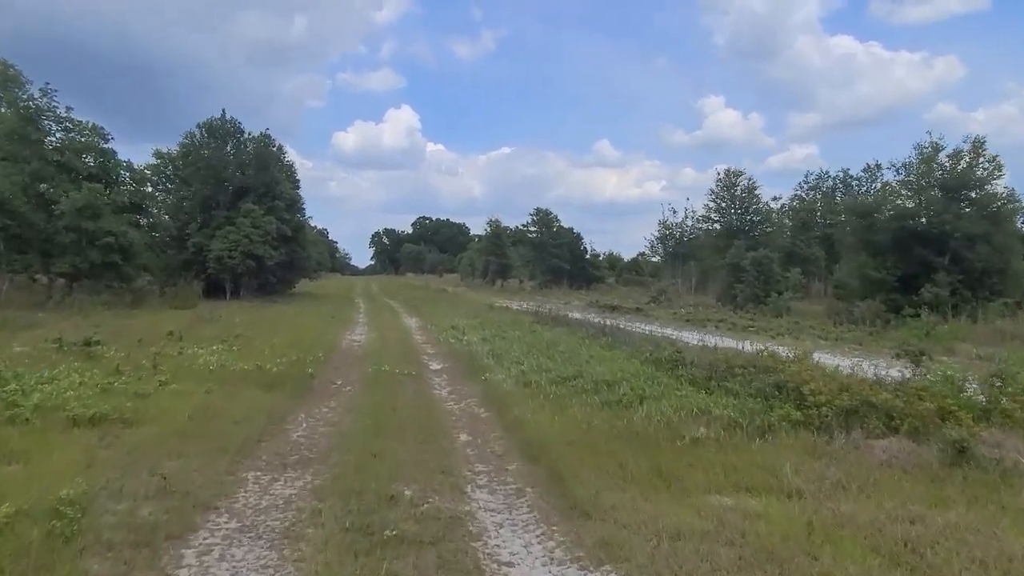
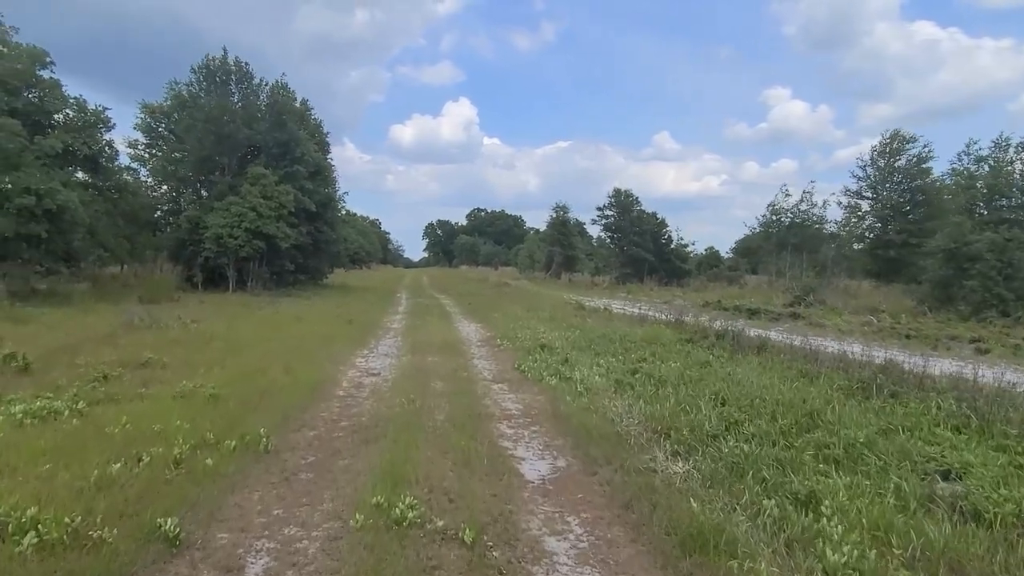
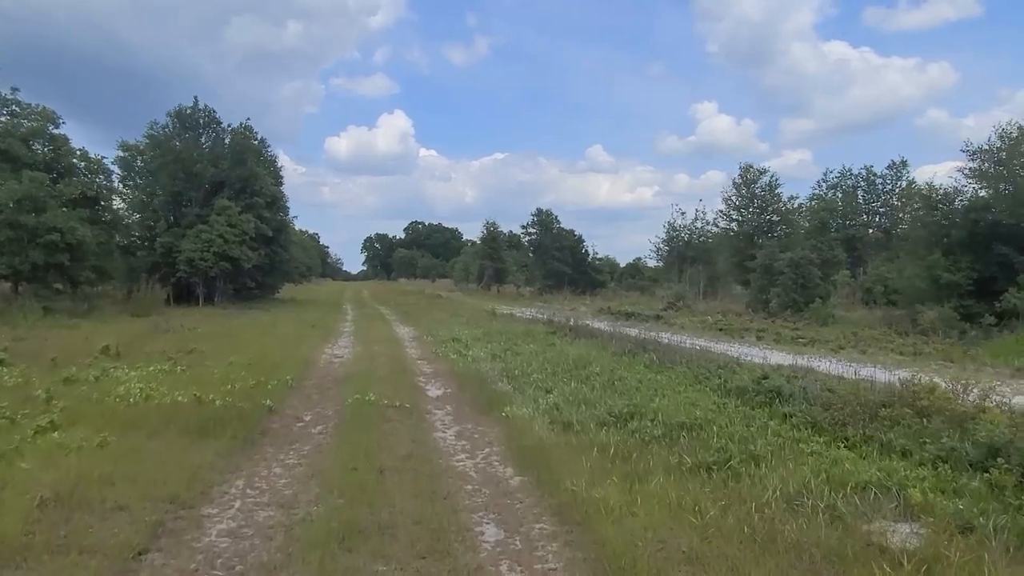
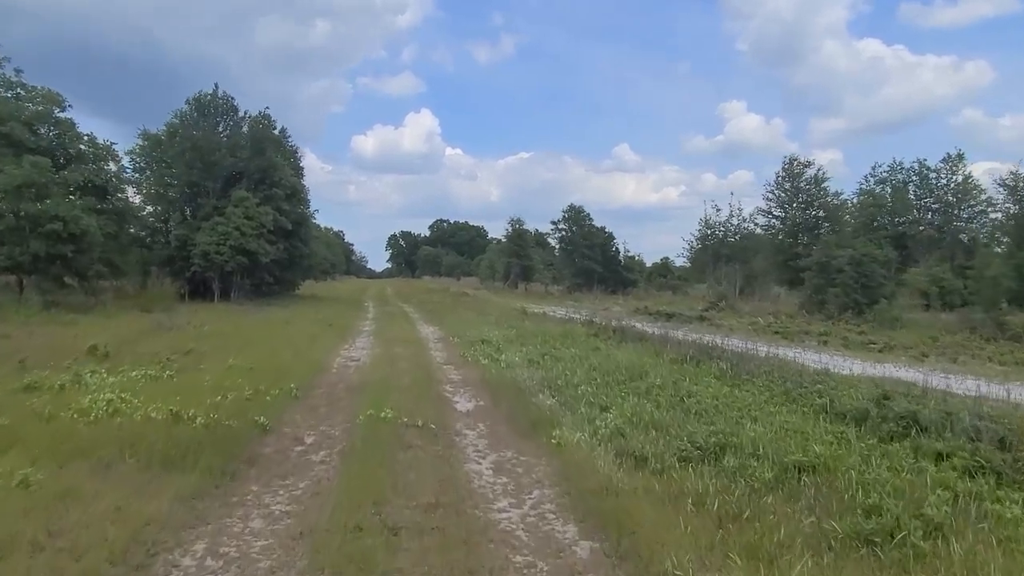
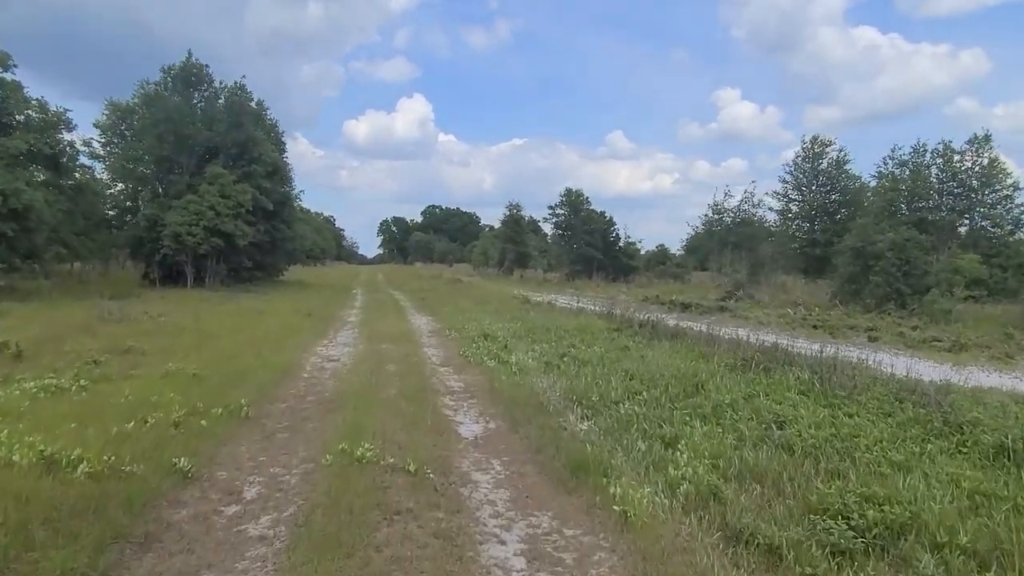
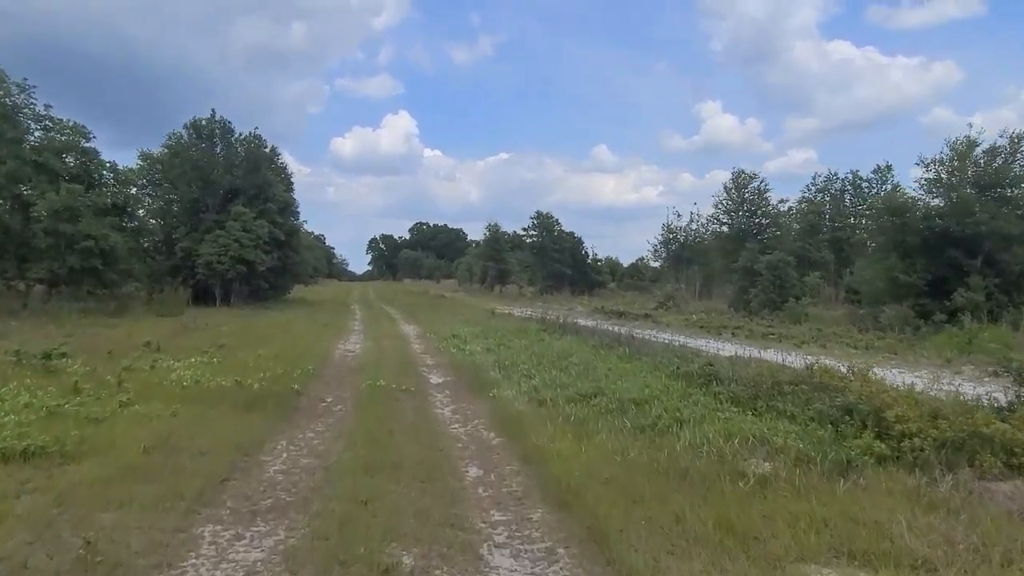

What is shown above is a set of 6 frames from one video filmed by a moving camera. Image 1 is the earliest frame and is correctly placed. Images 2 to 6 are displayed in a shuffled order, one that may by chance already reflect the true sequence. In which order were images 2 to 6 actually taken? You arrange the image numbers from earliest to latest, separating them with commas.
6, 3, 4, 5, 2
